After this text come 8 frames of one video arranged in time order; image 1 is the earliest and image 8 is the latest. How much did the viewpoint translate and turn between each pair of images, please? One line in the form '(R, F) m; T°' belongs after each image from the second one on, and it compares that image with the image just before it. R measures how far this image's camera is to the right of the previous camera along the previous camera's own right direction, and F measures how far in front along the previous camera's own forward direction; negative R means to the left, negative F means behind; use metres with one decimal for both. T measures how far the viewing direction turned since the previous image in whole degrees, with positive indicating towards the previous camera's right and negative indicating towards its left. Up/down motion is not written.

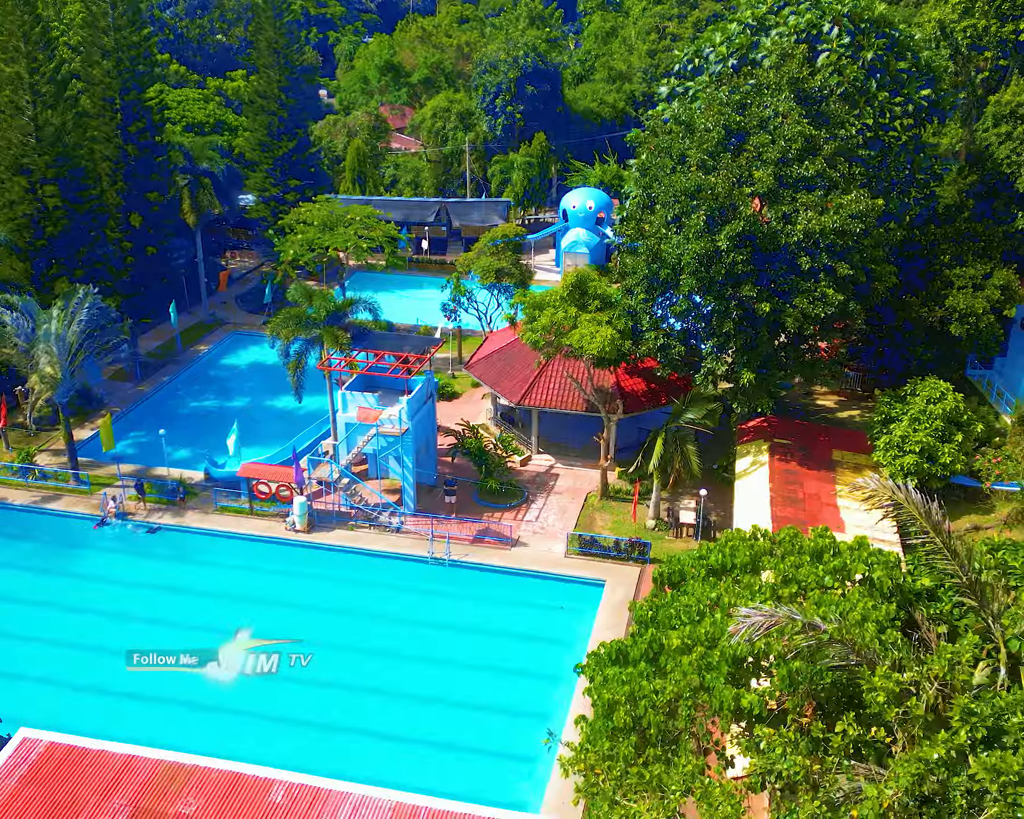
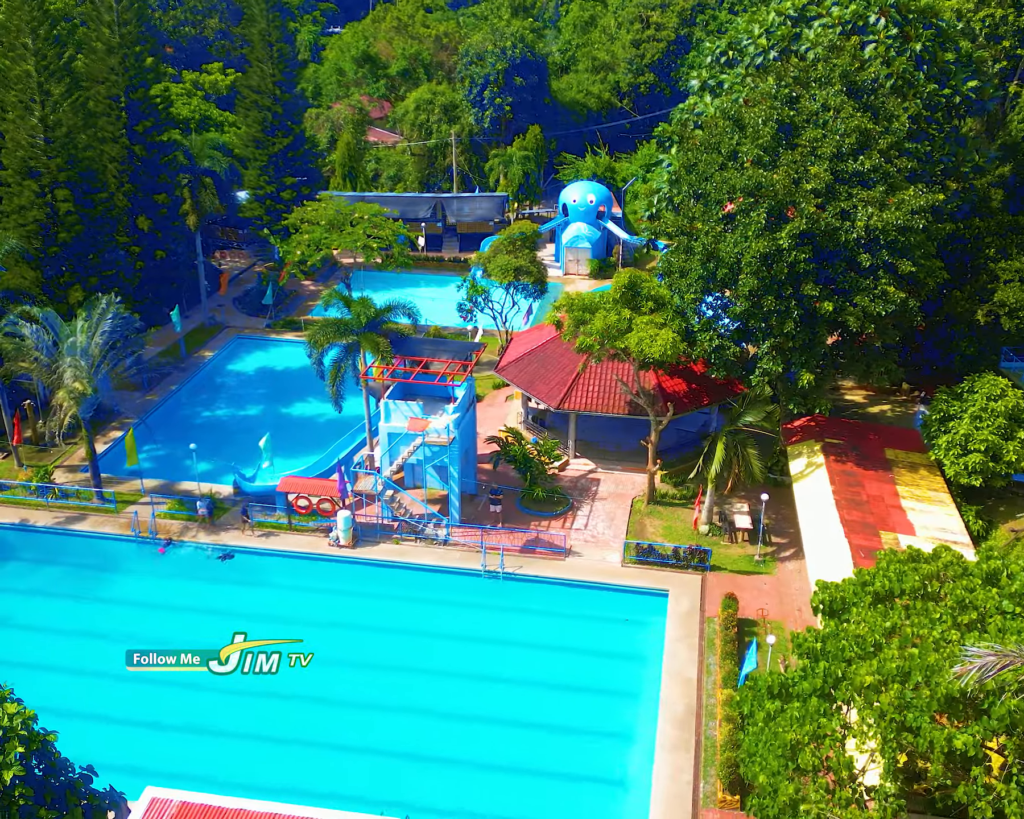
(-2.5, +0.9) m; +3°
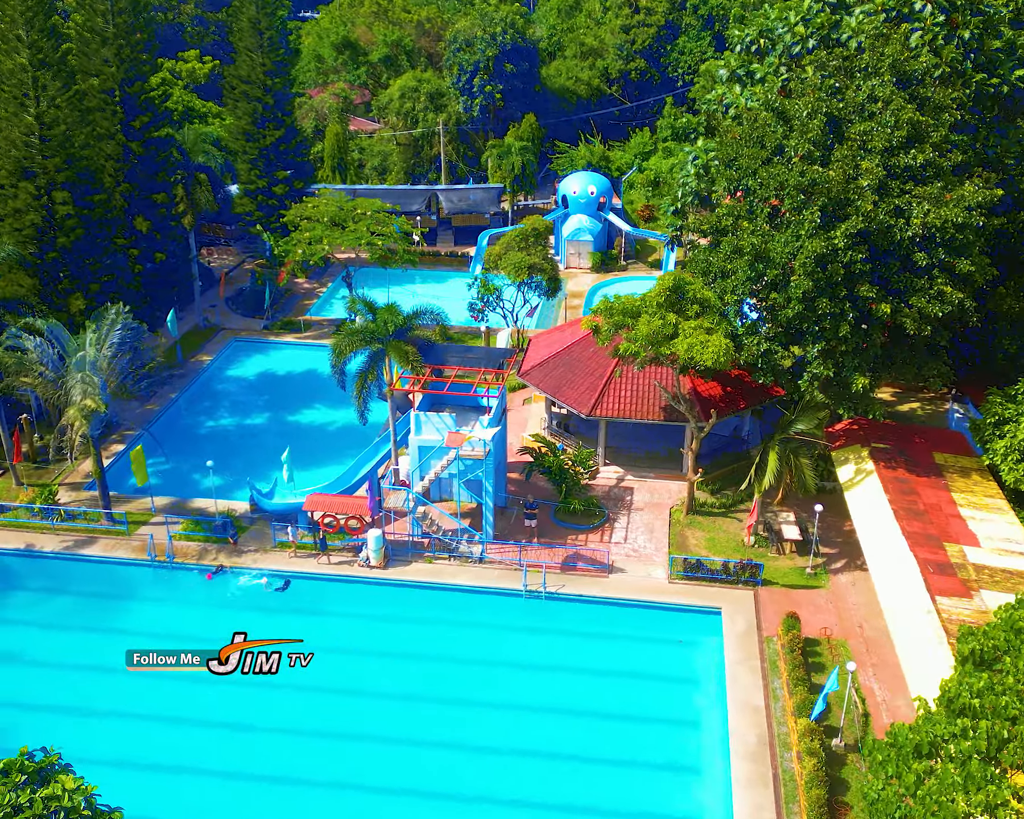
(-1.8, +1.4) m; +2°
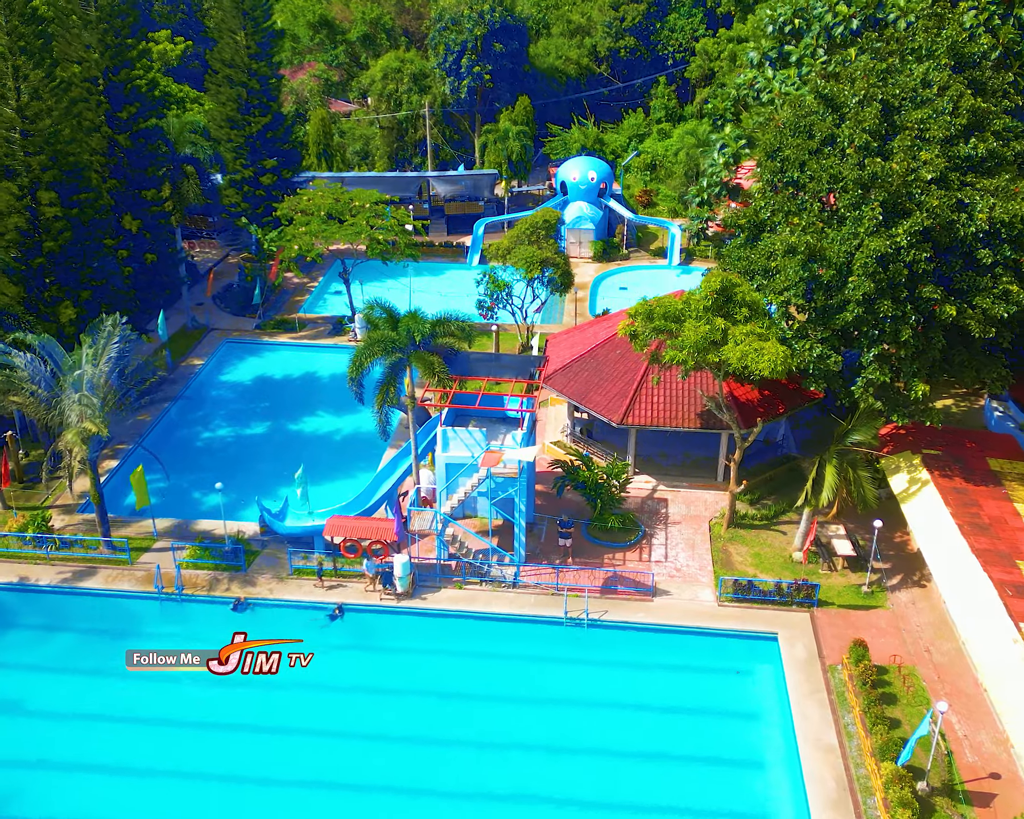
(-1.5, +1.8) m; +2°
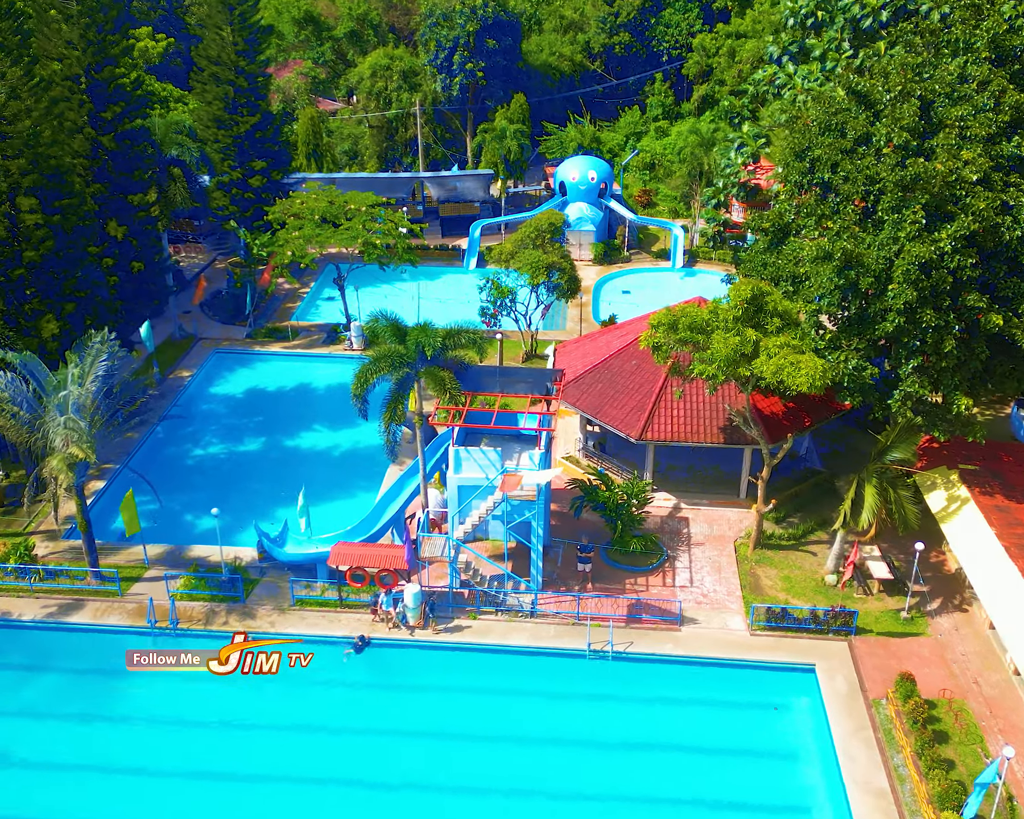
(-0.7, +1.5) m; +1°
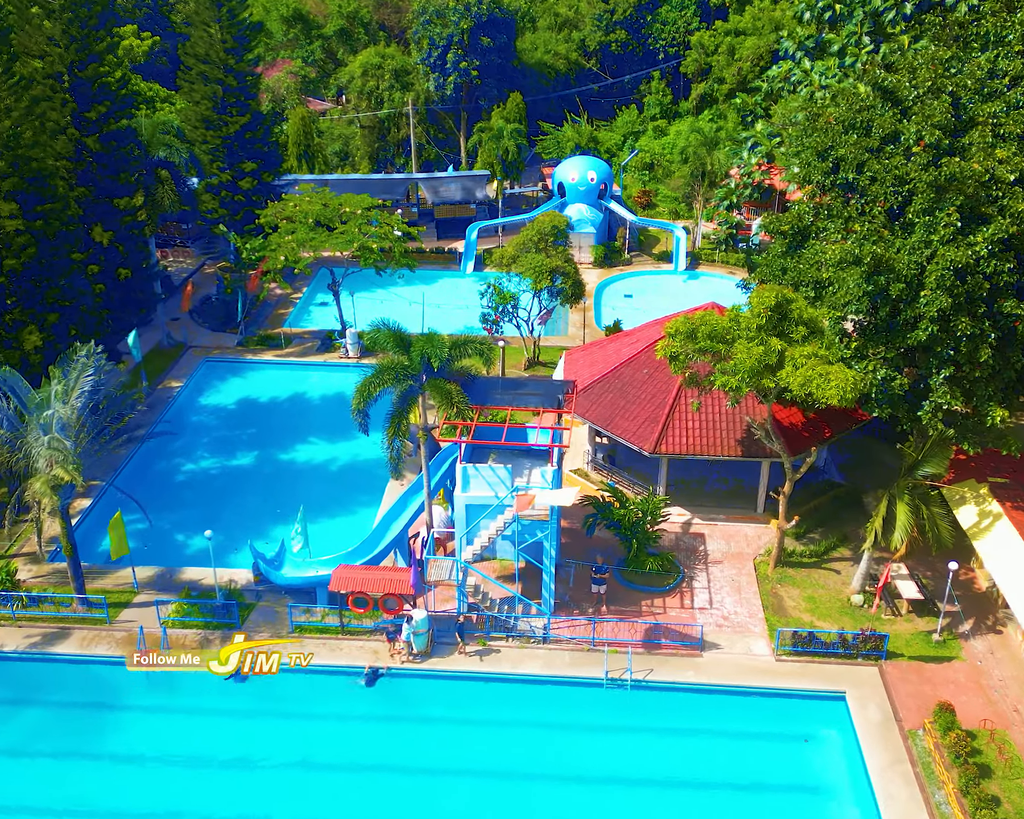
(-0.4, +1.2) m; +1°
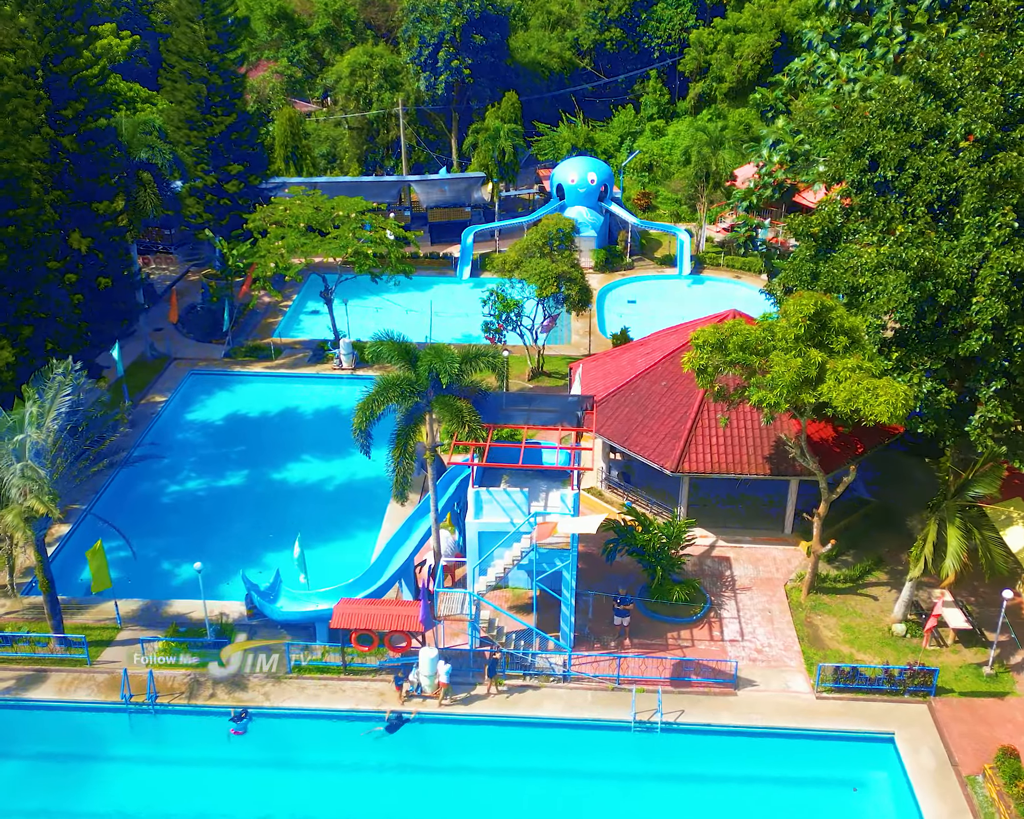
(-0.6, +1.7) m; +1°
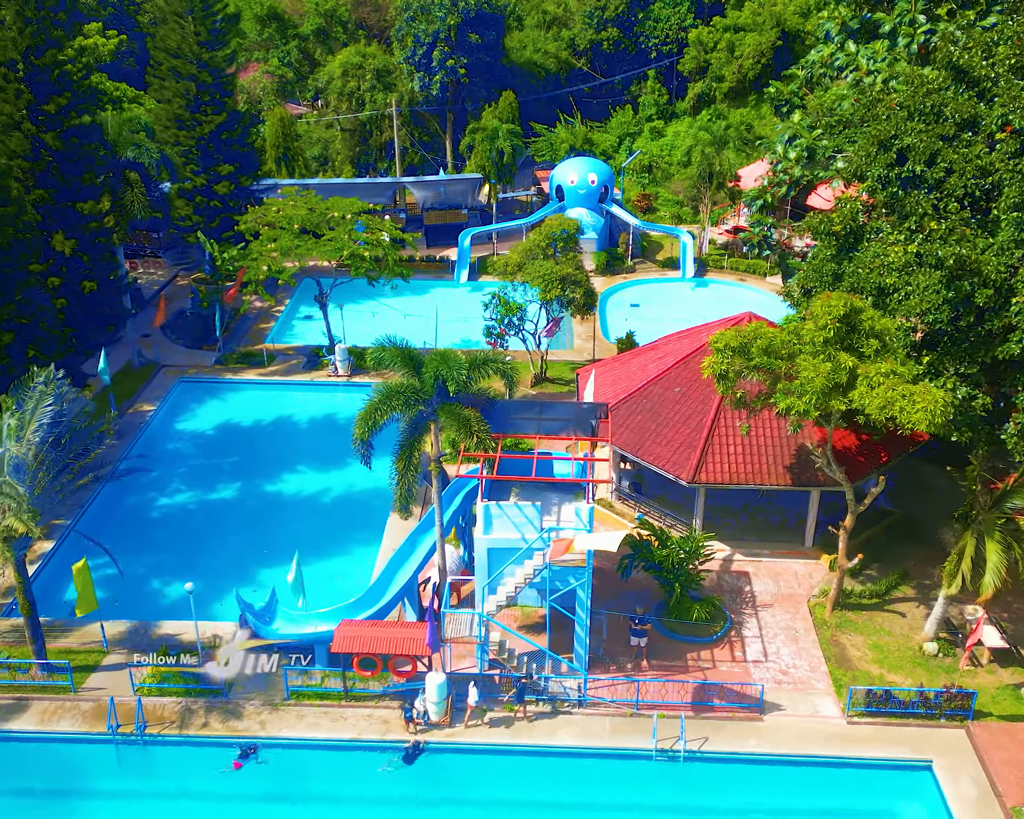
(-0.4, +1.1) m; +1°
